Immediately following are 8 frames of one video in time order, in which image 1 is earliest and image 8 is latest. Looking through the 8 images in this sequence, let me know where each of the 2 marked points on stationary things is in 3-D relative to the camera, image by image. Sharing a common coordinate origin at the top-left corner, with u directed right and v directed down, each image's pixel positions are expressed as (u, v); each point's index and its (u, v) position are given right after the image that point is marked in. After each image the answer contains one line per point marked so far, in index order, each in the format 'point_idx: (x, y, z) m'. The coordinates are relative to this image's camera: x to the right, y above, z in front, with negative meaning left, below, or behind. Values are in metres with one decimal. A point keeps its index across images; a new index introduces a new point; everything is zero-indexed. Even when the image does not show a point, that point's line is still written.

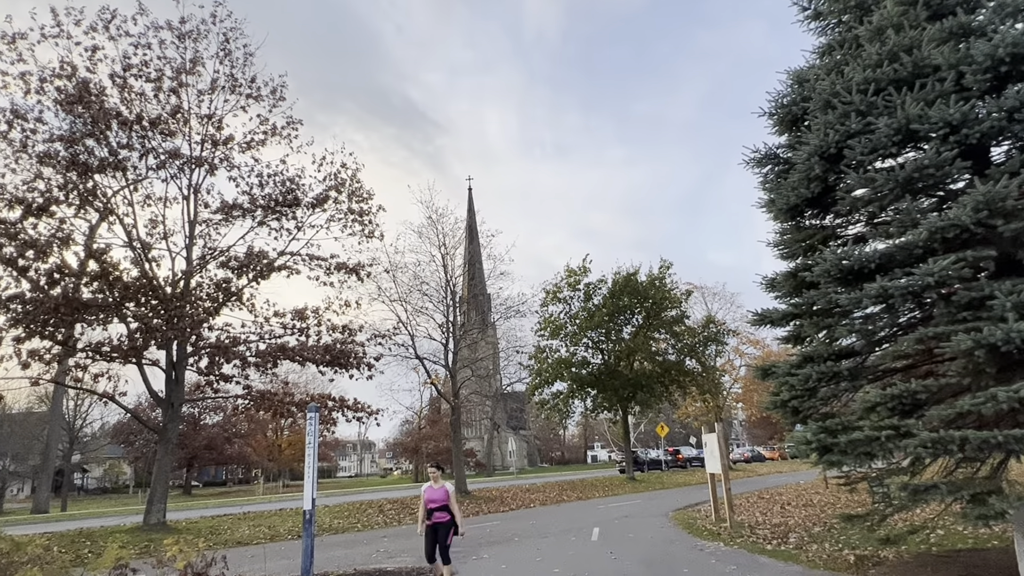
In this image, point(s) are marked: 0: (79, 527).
0: (-10.8, -6.0, +15.3) m
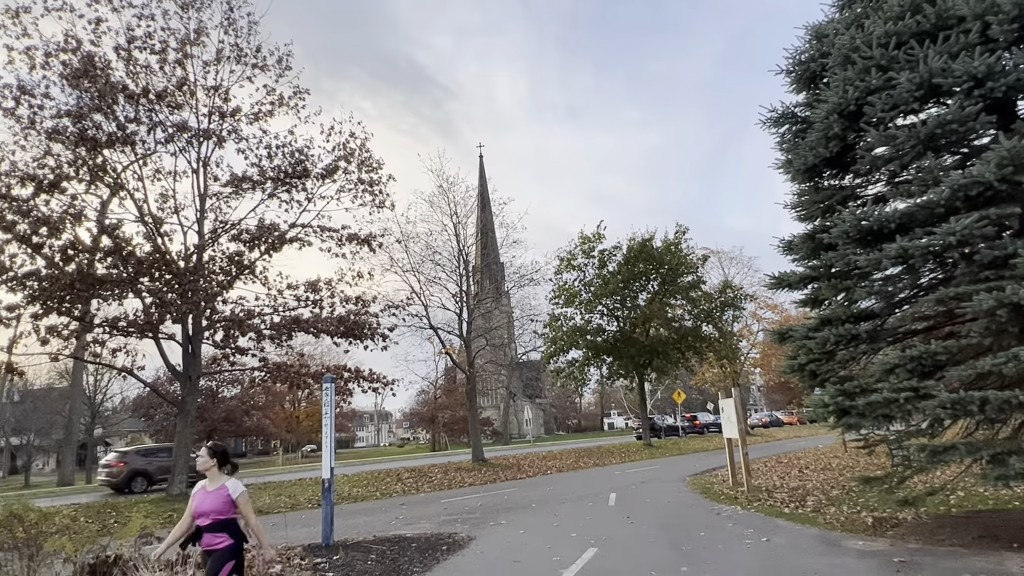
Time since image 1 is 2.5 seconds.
0: (-10.4, -5.4, +15.5) m
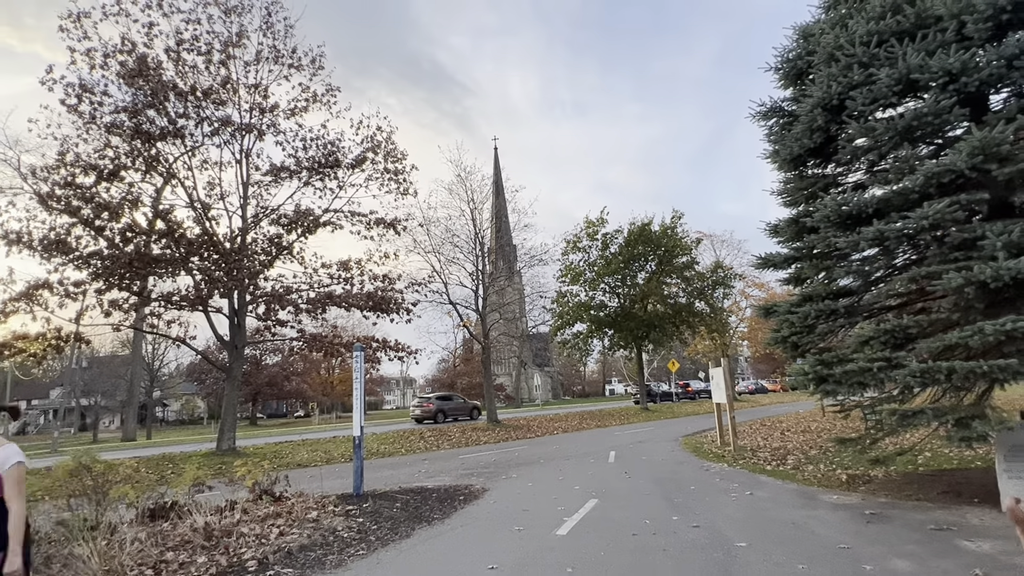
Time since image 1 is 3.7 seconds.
0: (-10.1, -4.8, +17.5) m
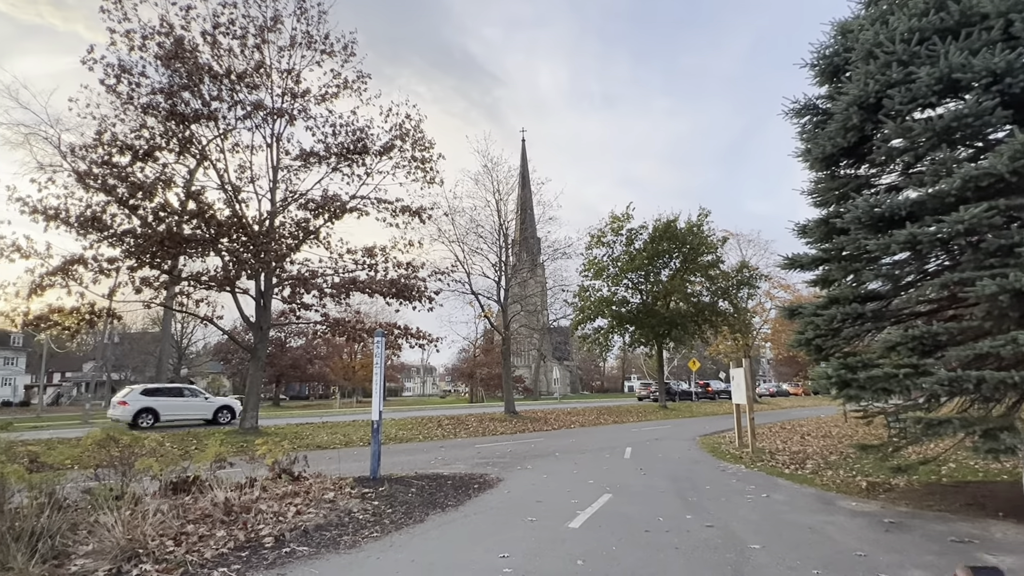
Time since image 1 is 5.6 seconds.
0: (-9.6, -4.2, +18.0) m
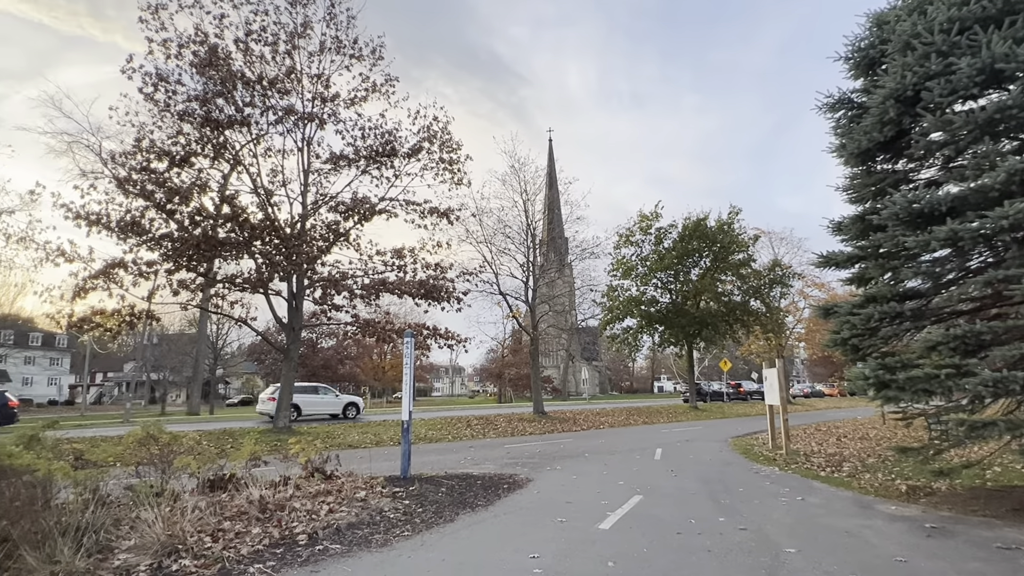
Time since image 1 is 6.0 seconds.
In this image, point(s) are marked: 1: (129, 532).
0: (-8.7, -4.2, +18.4) m
1: (-4.1, -2.6, +6.5) m
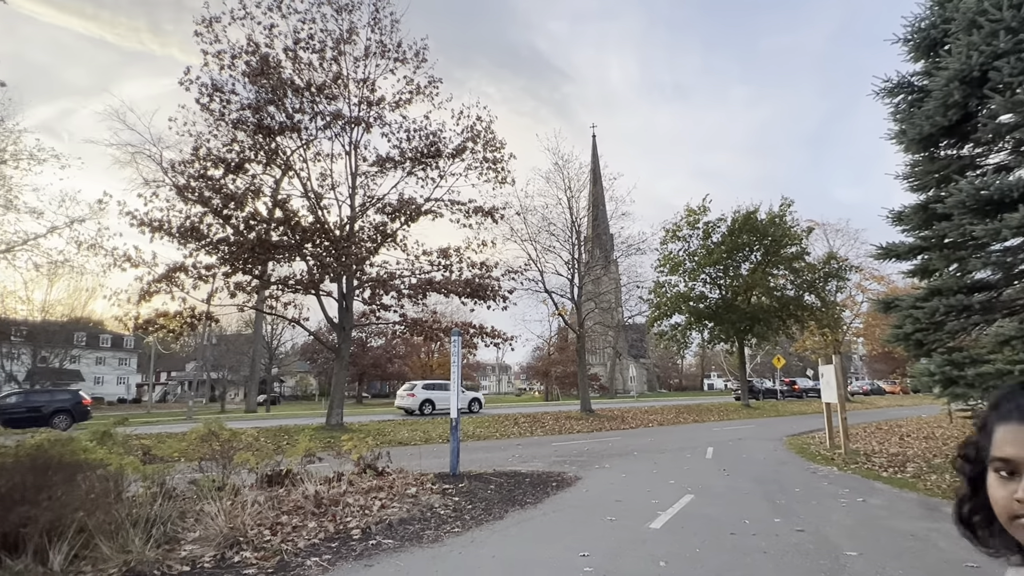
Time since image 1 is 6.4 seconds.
0: (-7.3, -4.3, +19.0) m
1: (-3.6, -2.6, +6.8) m
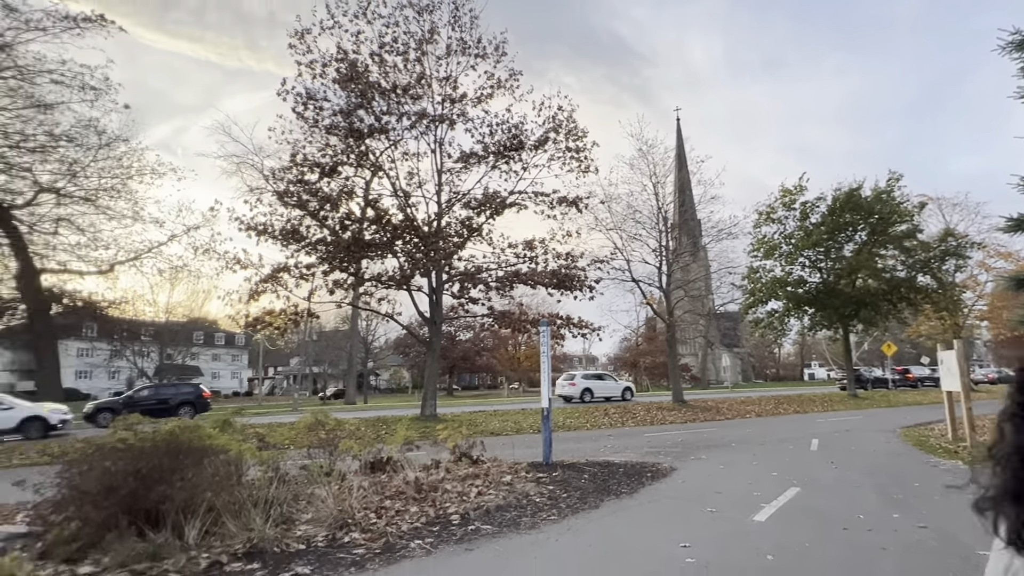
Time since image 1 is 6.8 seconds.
0: (-4.4, -4.2, +19.9) m
1: (-2.4, -2.6, +7.2) m
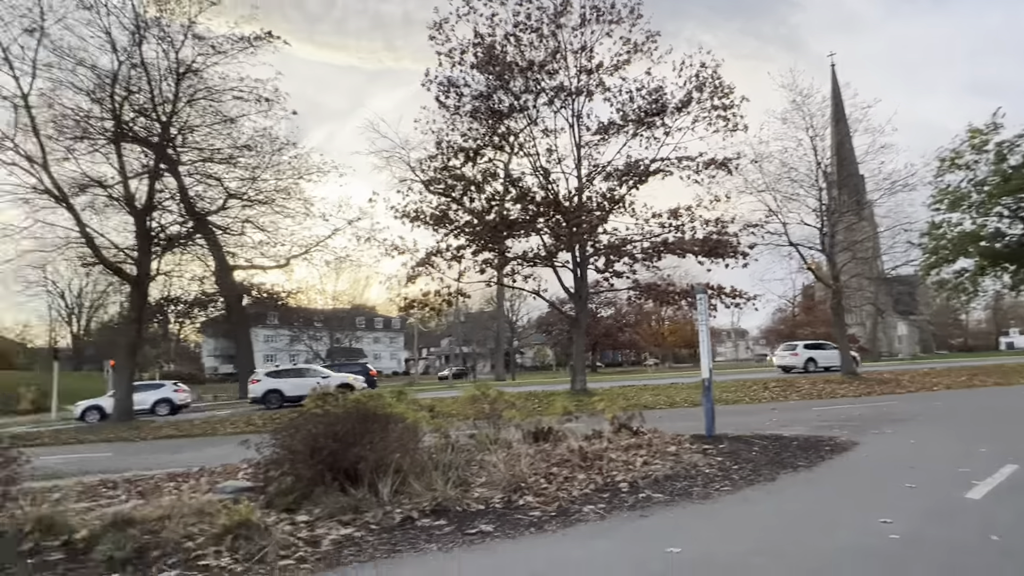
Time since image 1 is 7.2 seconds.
0: (+0.6, -3.4, +20.4) m
1: (-0.4, -2.3, +7.6) m
